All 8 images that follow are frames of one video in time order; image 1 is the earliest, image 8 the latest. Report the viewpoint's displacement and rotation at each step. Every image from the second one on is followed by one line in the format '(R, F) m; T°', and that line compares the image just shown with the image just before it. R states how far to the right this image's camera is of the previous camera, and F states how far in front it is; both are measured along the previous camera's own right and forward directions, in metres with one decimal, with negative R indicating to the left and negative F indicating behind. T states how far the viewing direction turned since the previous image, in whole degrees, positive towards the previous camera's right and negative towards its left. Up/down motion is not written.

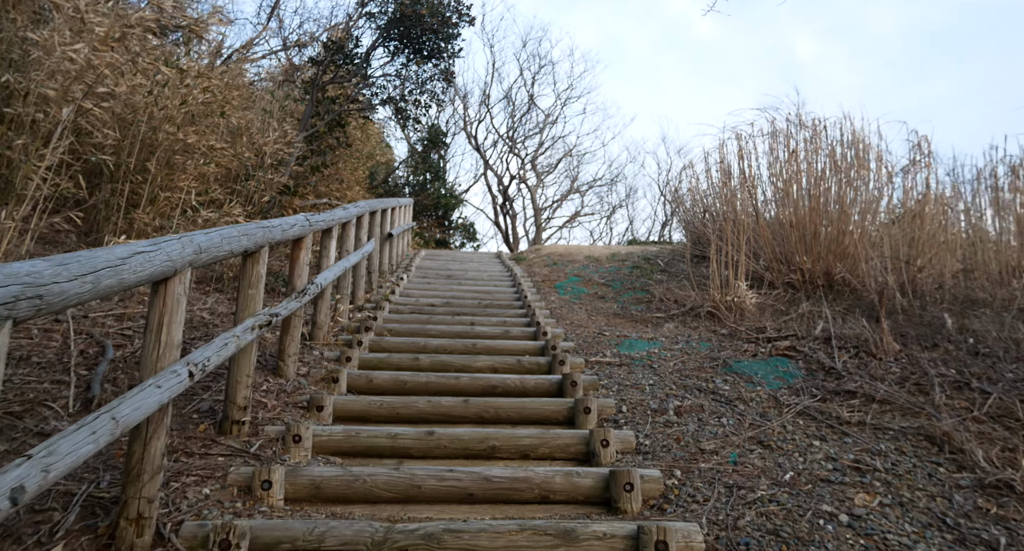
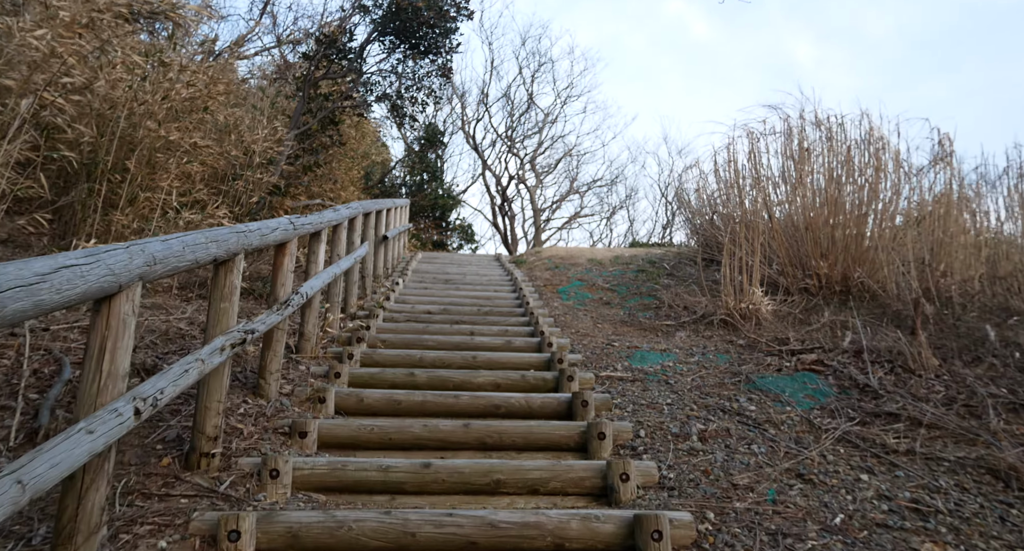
(0.0, +0.3) m; 0°
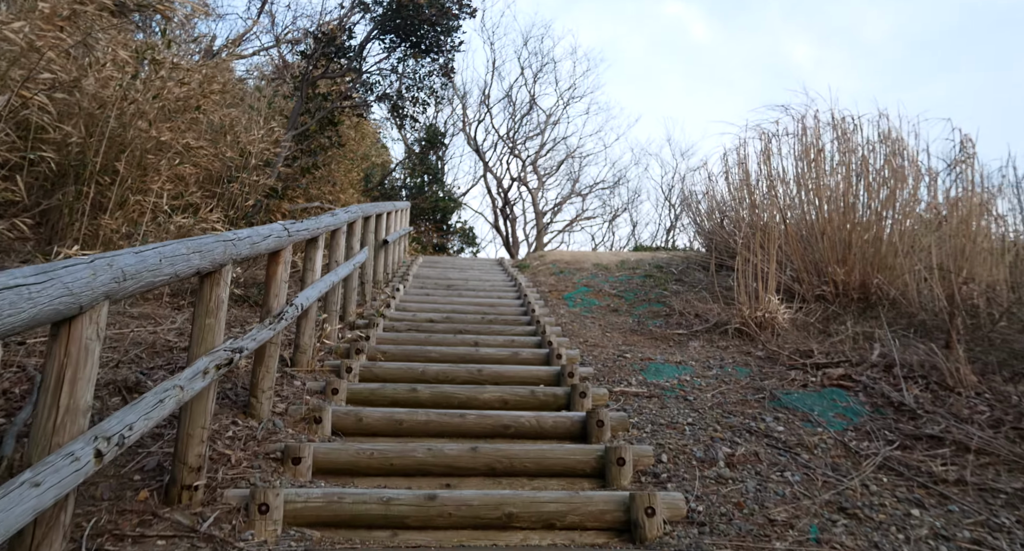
(-0.1, +0.2) m; 0°
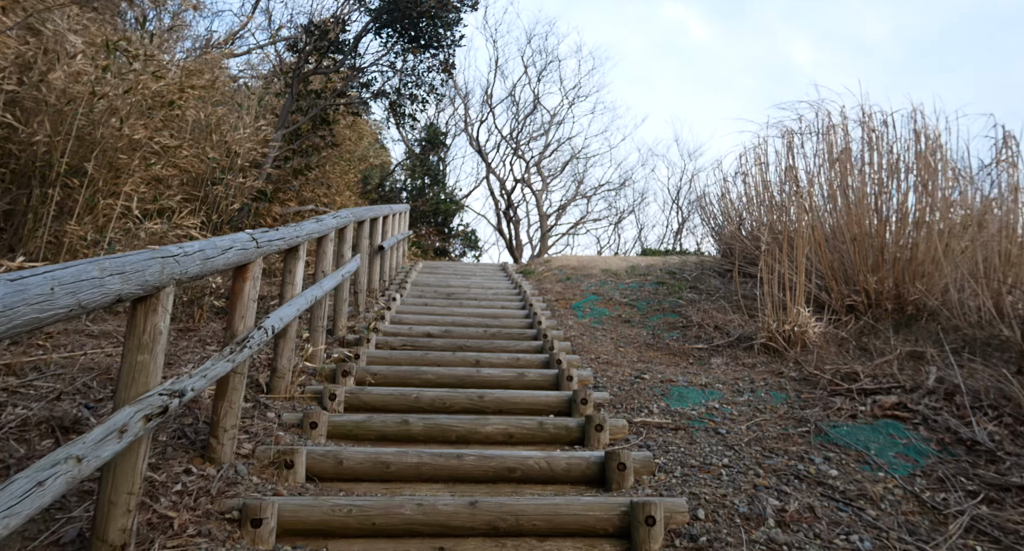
(0.0, +0.4) m; 0°
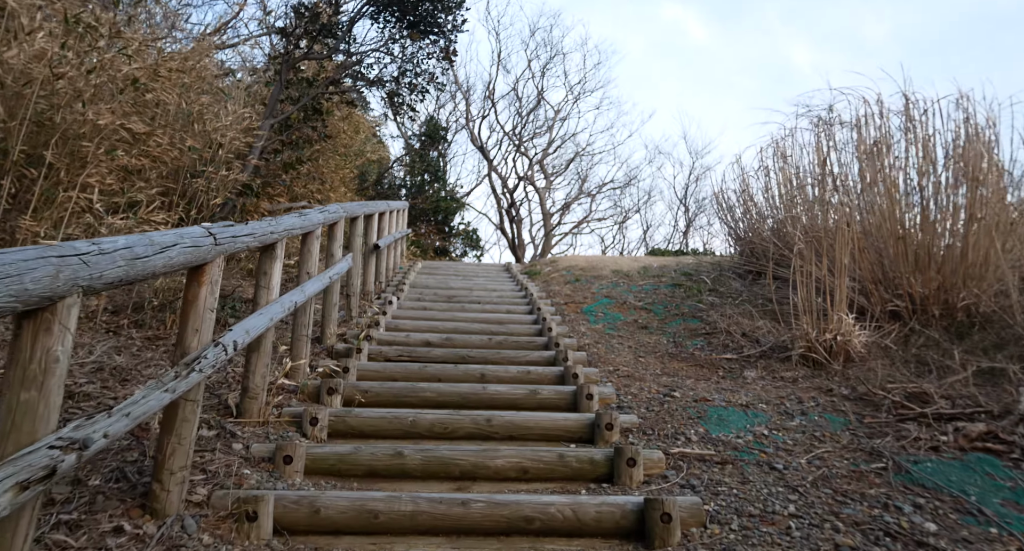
(-0.1, +0.5) m; 0°
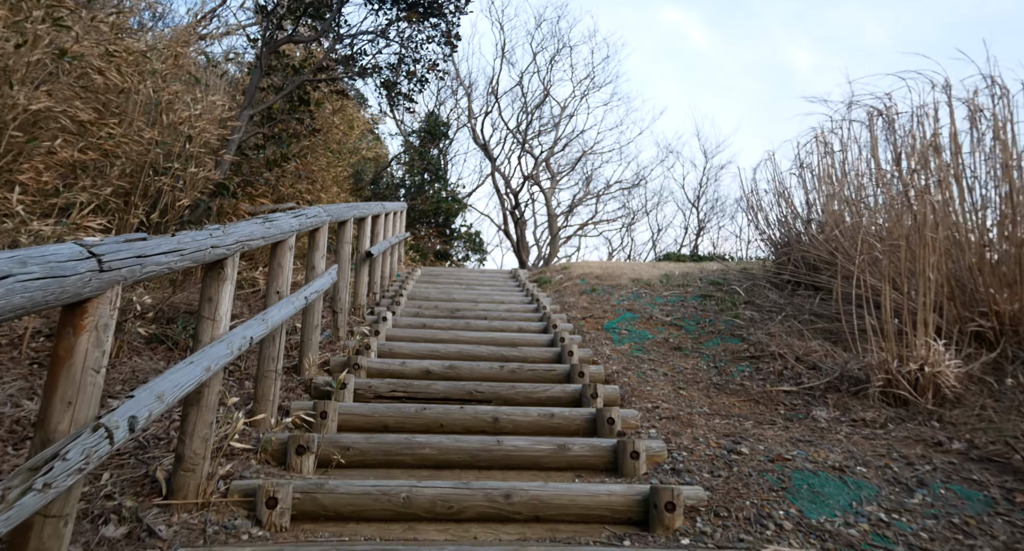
(-0.1, +0.7) m; 0°
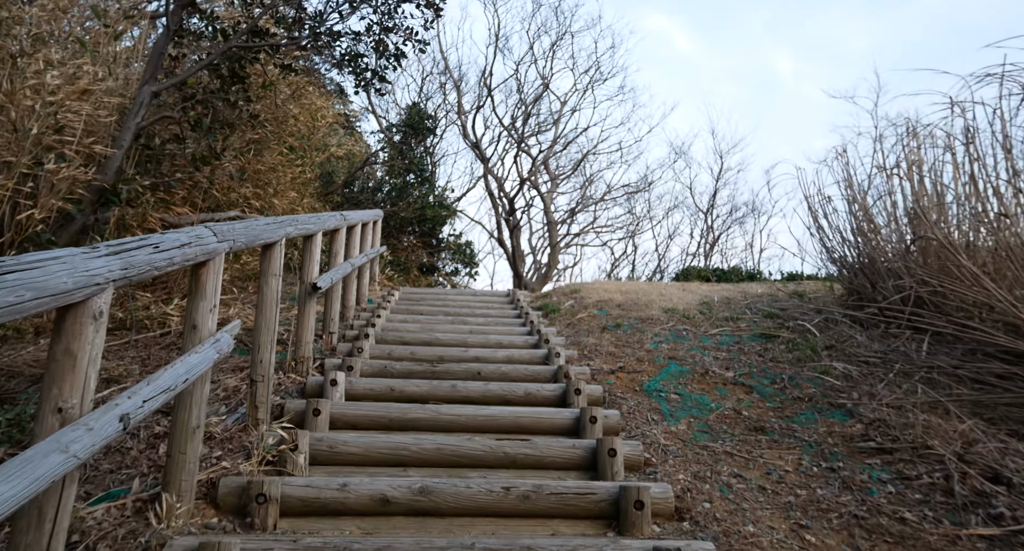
(-0.1, +1.5) m; +1°
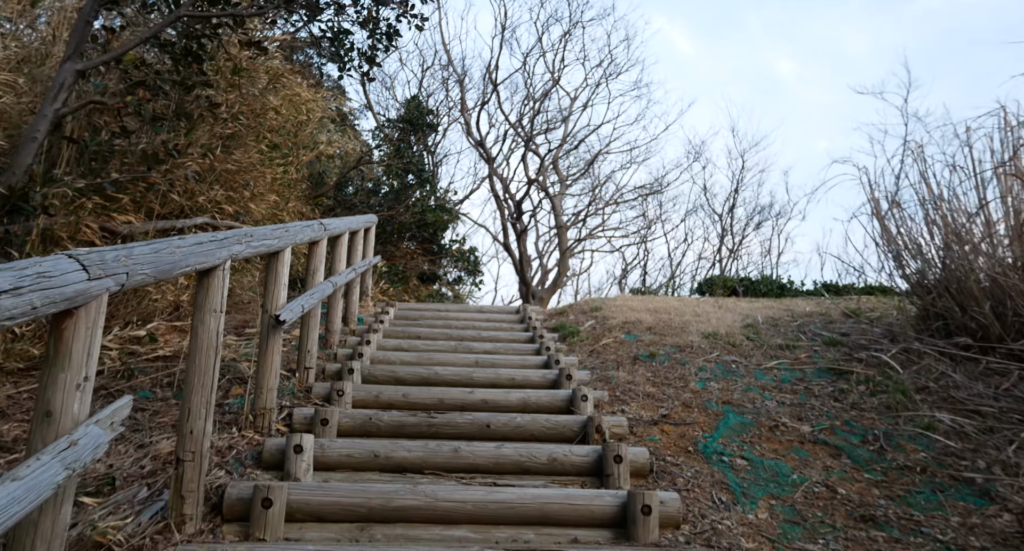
(-0.1, +0.8) m; 0°
